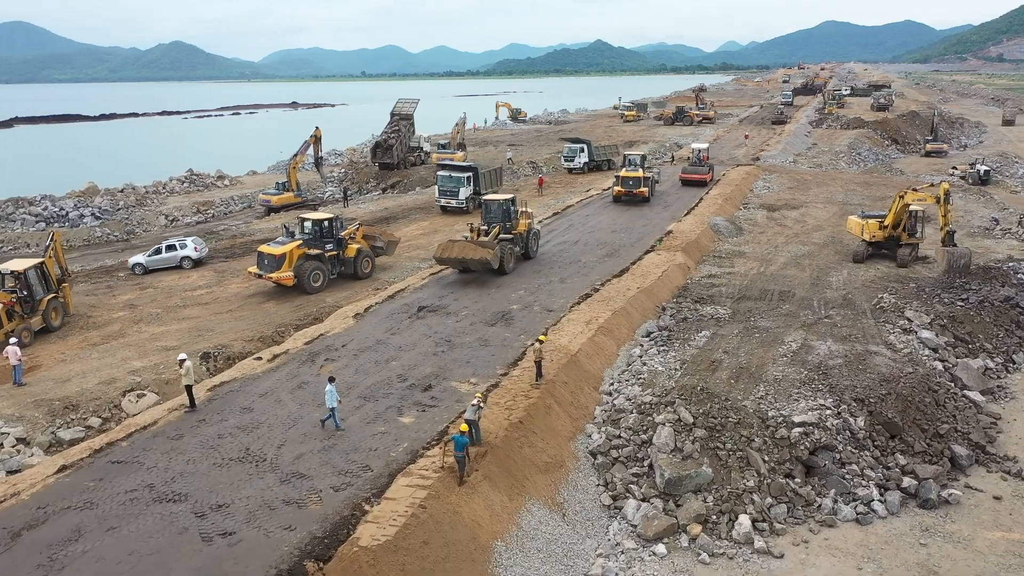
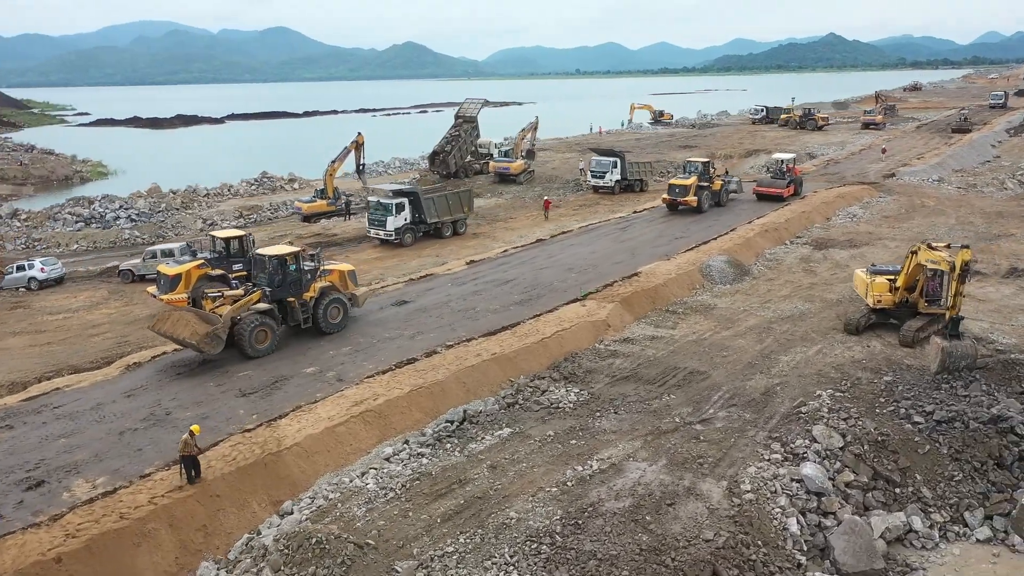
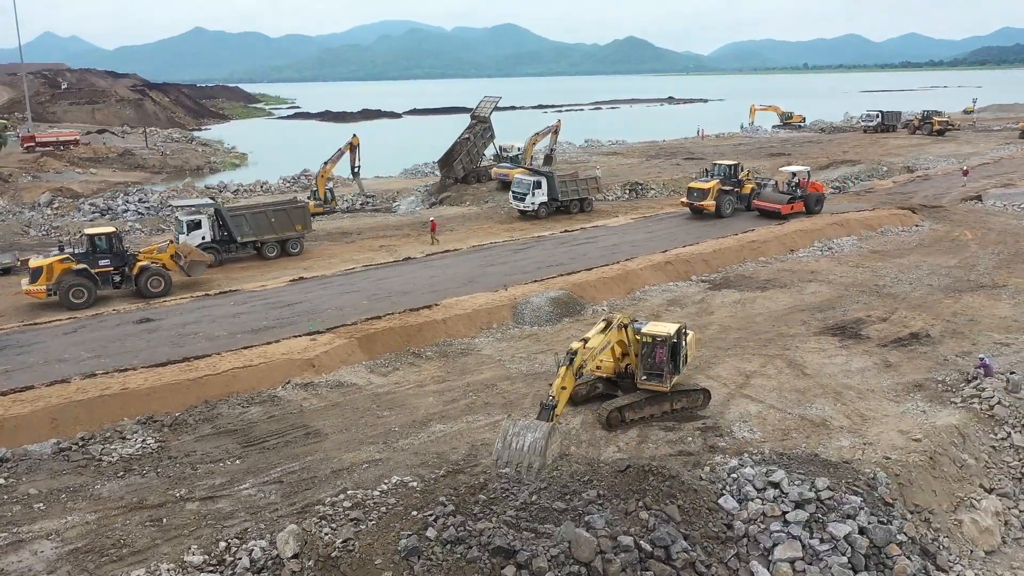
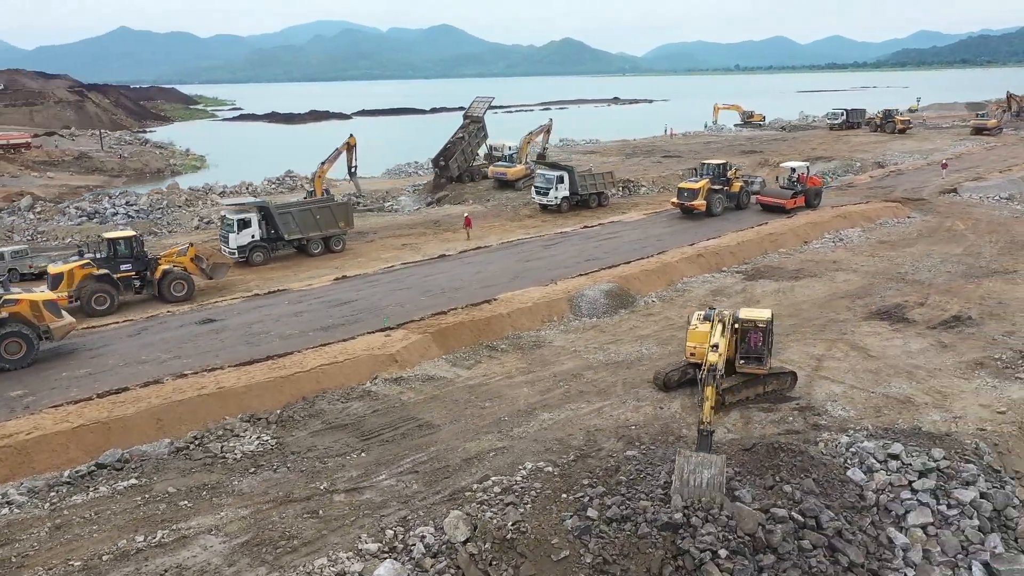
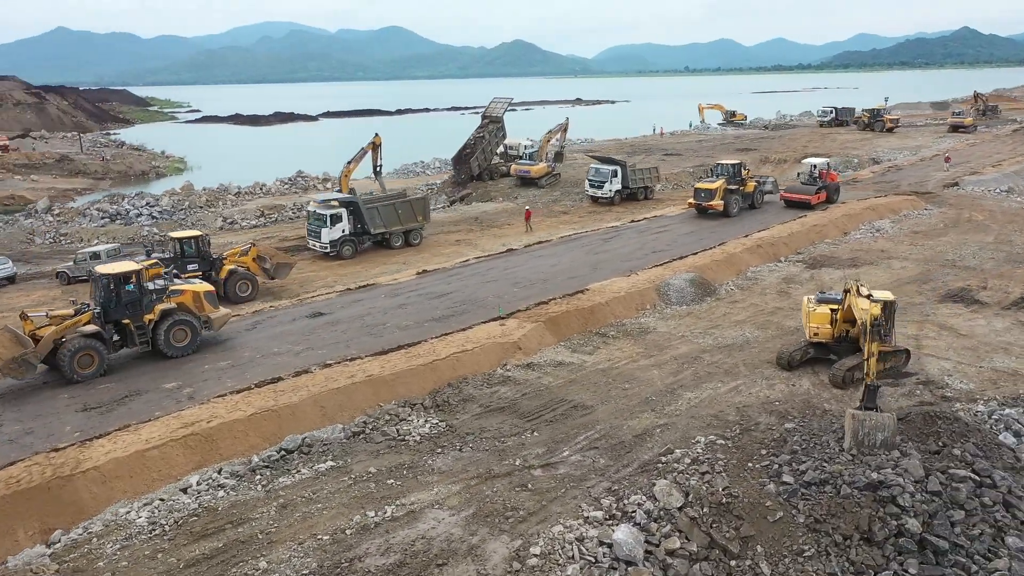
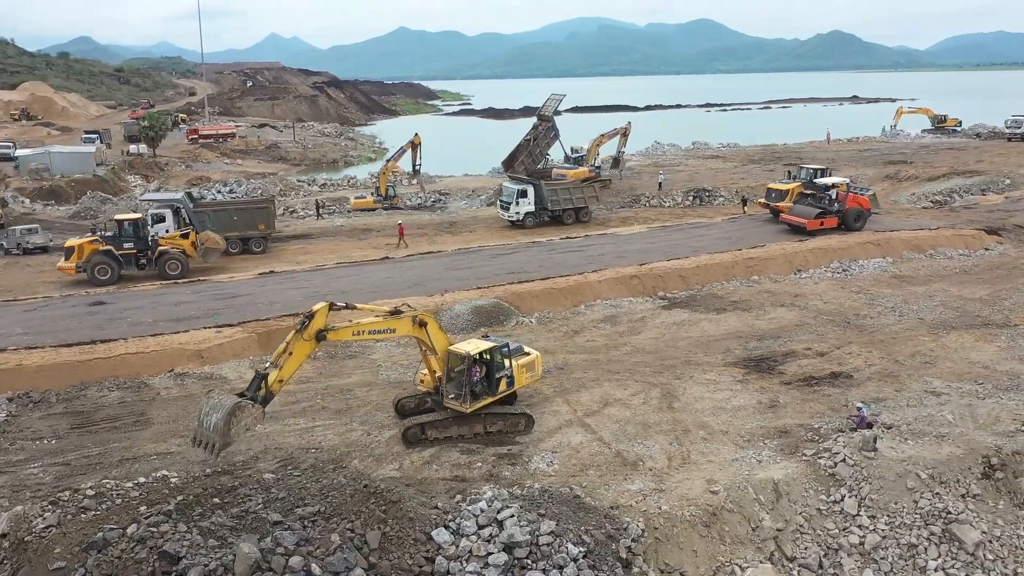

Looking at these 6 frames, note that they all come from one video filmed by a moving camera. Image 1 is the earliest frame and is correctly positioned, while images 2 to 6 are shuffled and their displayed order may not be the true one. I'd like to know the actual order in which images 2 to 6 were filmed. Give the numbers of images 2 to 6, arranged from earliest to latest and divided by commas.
2, 5, 4, 3, 6
